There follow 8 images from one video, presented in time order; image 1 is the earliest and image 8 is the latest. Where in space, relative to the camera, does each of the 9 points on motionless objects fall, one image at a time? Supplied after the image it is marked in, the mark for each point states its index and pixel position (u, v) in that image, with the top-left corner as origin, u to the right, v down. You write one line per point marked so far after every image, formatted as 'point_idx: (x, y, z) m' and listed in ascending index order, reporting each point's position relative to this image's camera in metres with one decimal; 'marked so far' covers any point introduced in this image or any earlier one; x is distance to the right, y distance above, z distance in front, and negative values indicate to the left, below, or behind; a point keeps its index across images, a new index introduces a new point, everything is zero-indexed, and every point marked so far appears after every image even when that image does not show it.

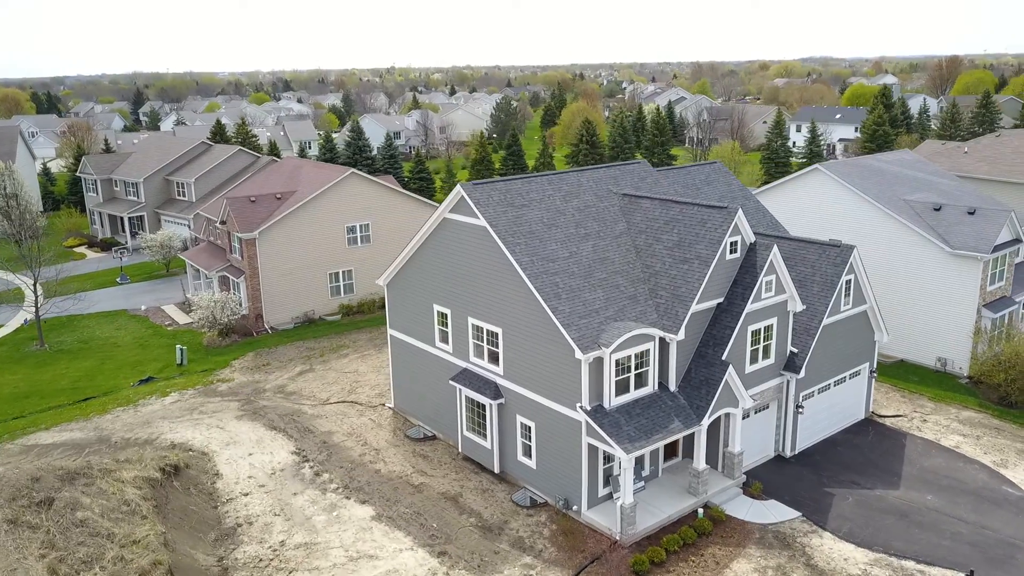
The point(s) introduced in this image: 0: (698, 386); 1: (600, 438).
0: (+4.2, -2.2, +18.5) m
1: (+1.9, -3.2, +17.4) m
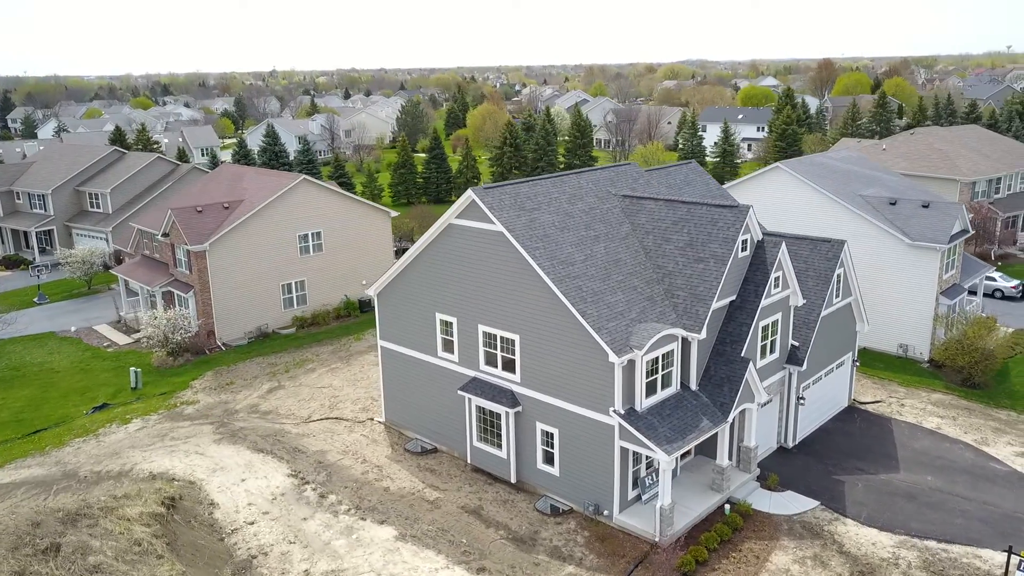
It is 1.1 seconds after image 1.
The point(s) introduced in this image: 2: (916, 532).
0: (+4.8, -2.2, +18.7) m
1: (+2.6, -3.2, +17.3) m
2: (+9.0, -5.4, +18.0) m
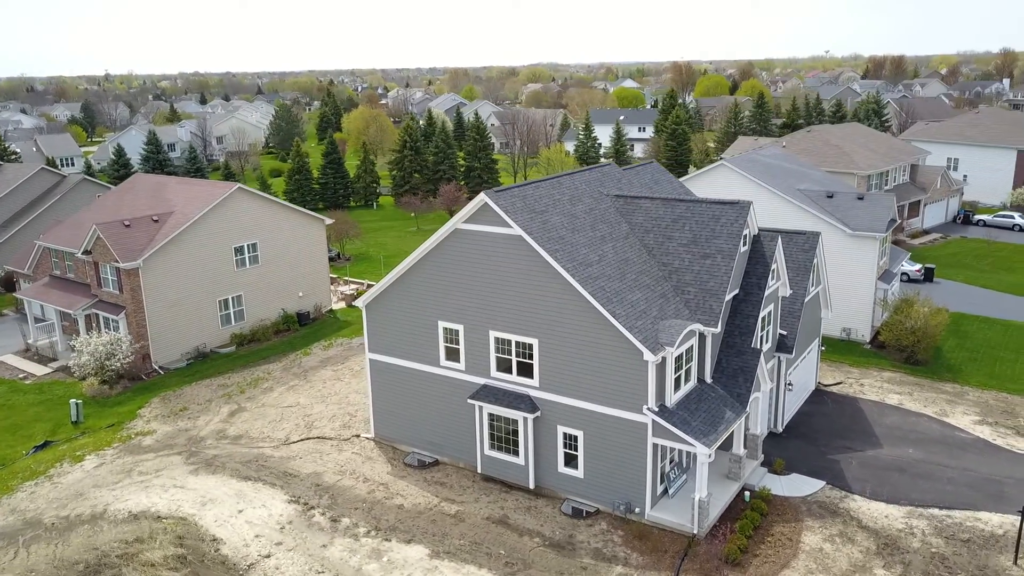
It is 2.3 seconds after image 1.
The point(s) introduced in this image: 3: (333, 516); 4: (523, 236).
0: (+5.2, -2.0, +19.3) m
1: (+3.4, -3.2, +17.5) m
2: (+9.7, -5.1, +19.3) m
3: (-4.2, -5.4, +19.3) m
4: (+0.3, +1.2, +18.5) m
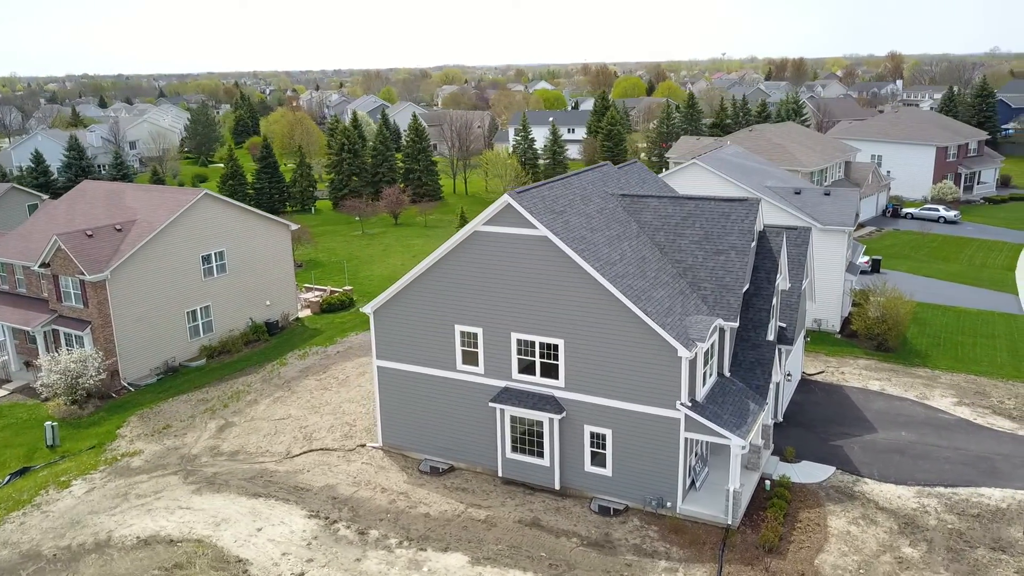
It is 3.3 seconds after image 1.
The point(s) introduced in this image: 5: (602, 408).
0: (+5.8, -1.9, +19.8) m
1: (+4.2, -3.1, +17.8) m
2: (+10.3, -4.8, +20.3) m
3: (-3.5, -5.5, +18.8) m
4: (+0.8, +1.2, +18.4) m
5: (+2.1, -2.8, +18.9) m
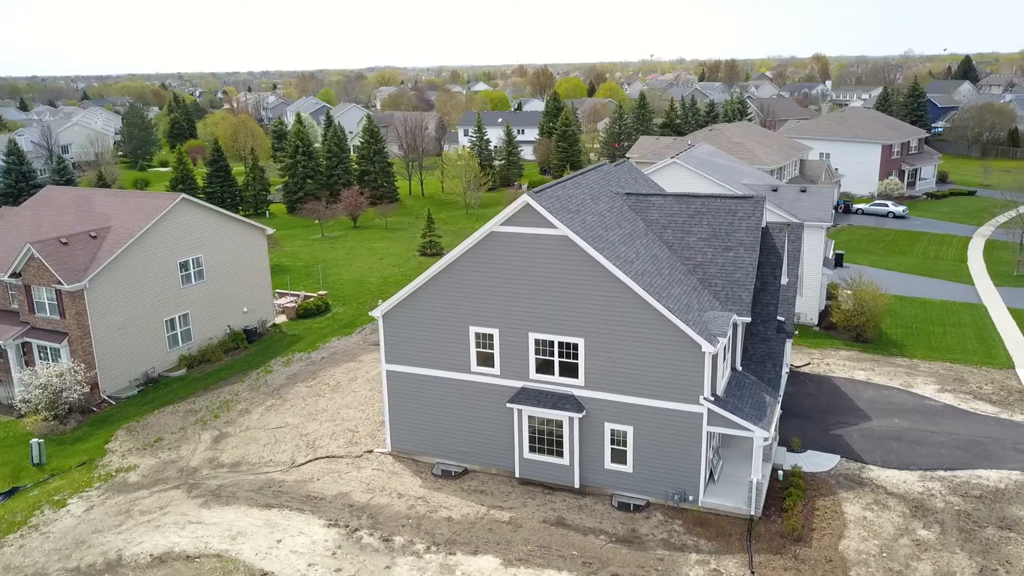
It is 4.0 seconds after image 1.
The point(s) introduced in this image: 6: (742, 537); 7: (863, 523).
0: (+6.2, -1.8, +20.2) m
1: (+4.8, -3.0, +18.2) m
2: (+10.7, -4.6, +21.1) m
3: (-2.9, -5.6, +18.5) m
4: (+1.3, +1.2, +18.5) m
5: (+2.6, -2.8, +19.0) m
6: (+5.0, -5.5, +17.8) m
7: (+7.9, -5.3, +18.4) m
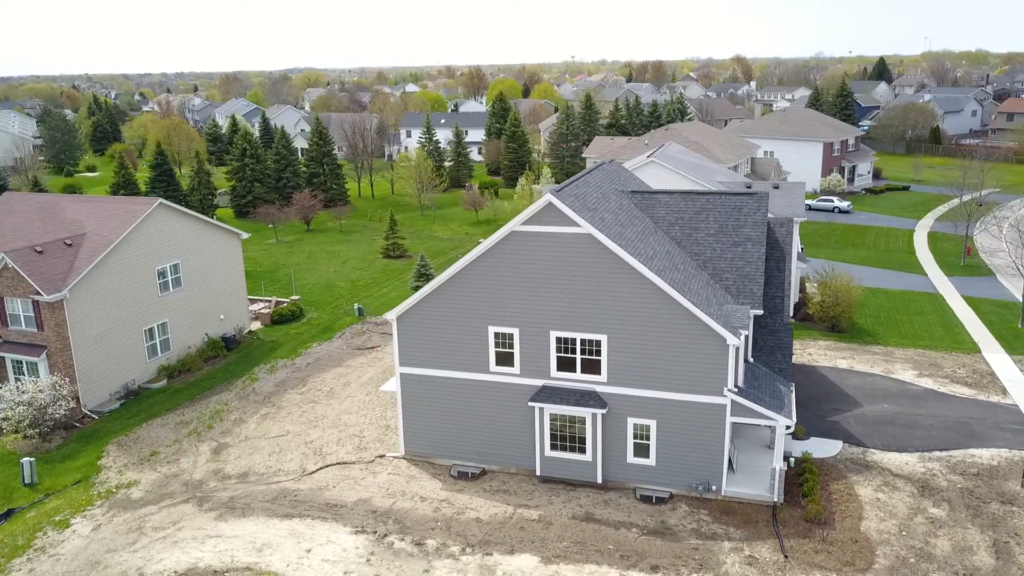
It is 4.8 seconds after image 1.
0: (+6.6, -1.6, +20.8) m
1: (+5.5, -2.9, +18.7) m
2: (+11.1, -4.3, +22.1) m
3: (-2.2, -5.7, +18.3) m
4: (+1.9, +1.2, +18.7) m
5: (+3.2, -2.7, +19.4) m
6: (+5.8, -5.3, +18.4) m
7: (+8.6, -5.1, +19.2) m
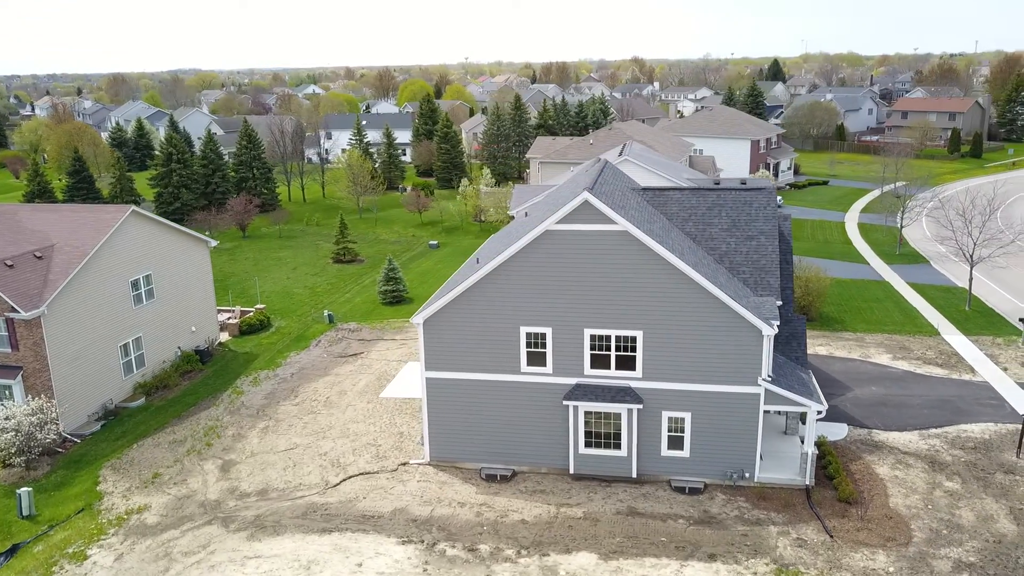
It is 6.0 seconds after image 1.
0: (+7.3, -1.4, +21.6) m
1: (+6.4, -2.7, +19.3) m
2: (+11.7, -4.0, +23.4) m
3: (-1.1, -5.7, +18.0) m
4: (+2.7, +1.3, +18.9) m
5: (+4.1, -2.6, +19.7) m
6: (+6.9, -5.1, +19.1) m
7: (+9.6, -4.8, +20.2) m
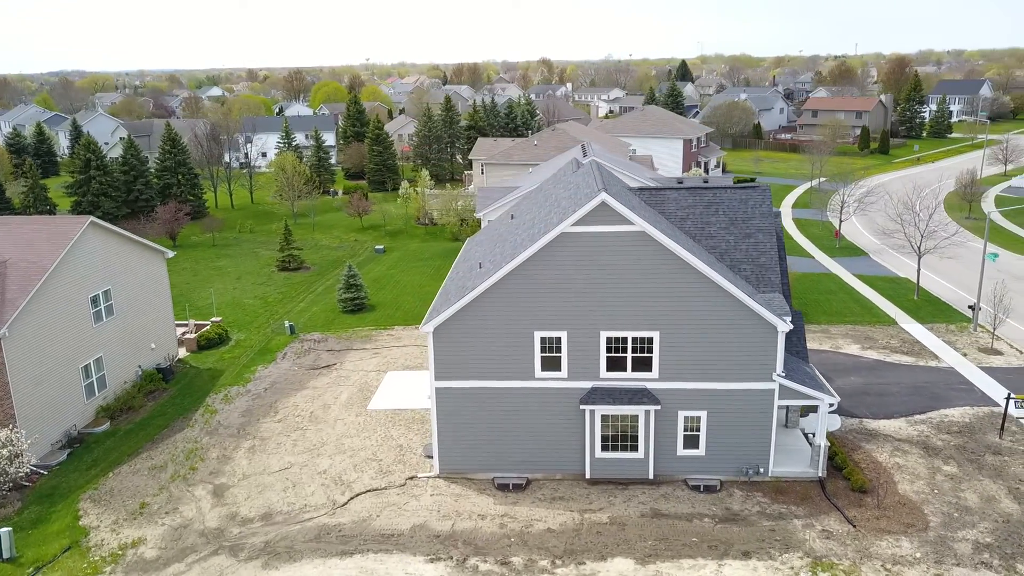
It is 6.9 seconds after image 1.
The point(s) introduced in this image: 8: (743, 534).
0: (+7.4, -1.3, +22.0) m
1: (+6.9, -2.6, +19.6) m
2: (+11.6, -3.7, +24.2) m
3: (-0.3, -5.8, +17.5) m
4: (+3.1, +1.3, +18.8) m
5: (+4.5, -2.5, +19.8) m
6: (+7.4, -5.0, +19.4) m
7: (+9.9, -4.6, +20.9) m
8: (+5.1, -5.5, +18.1) m
